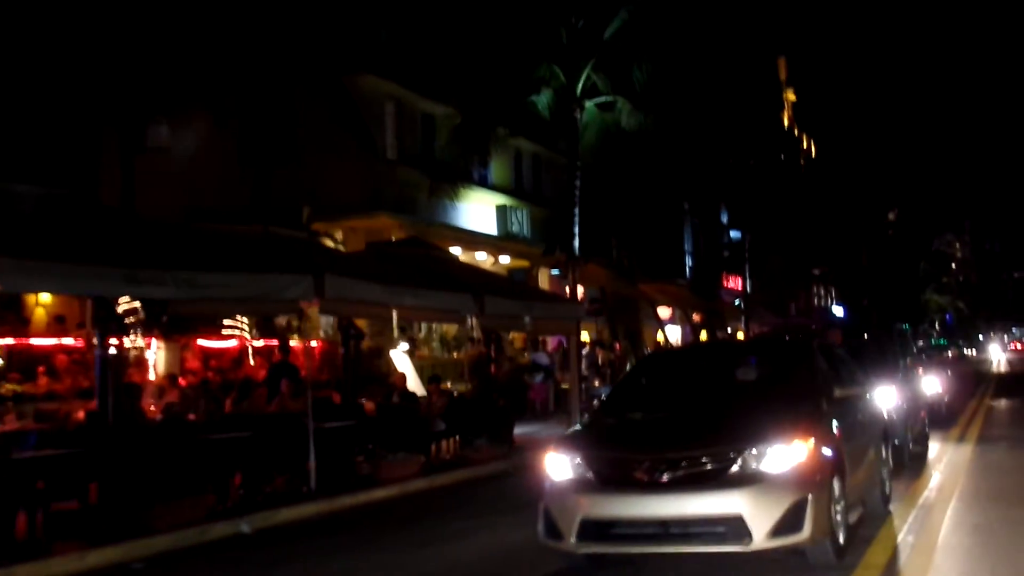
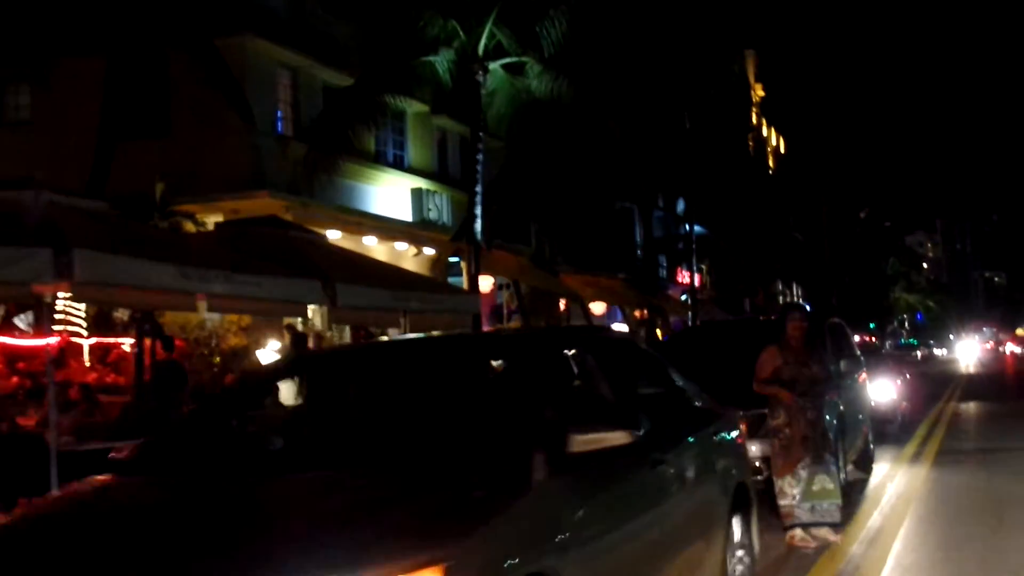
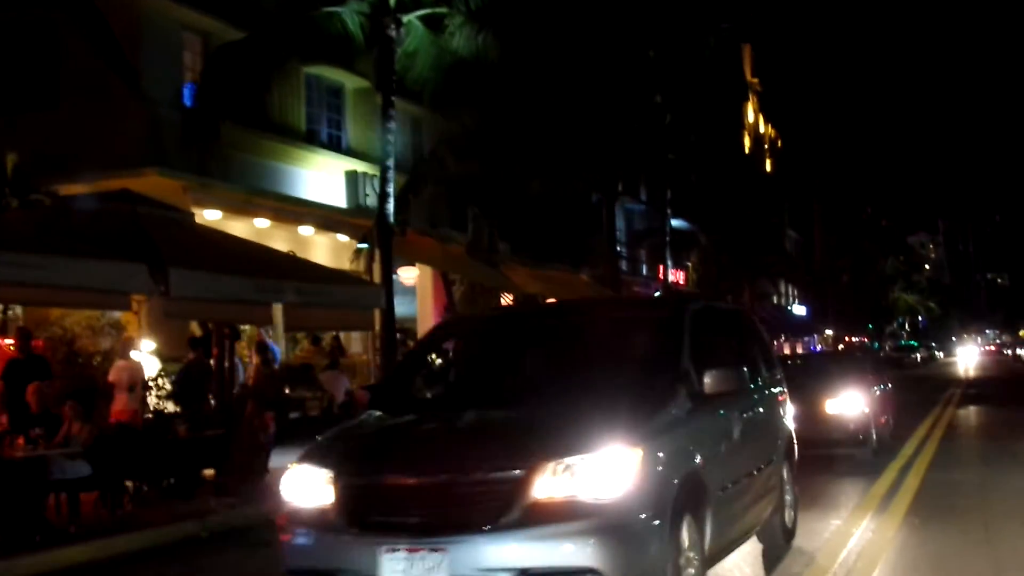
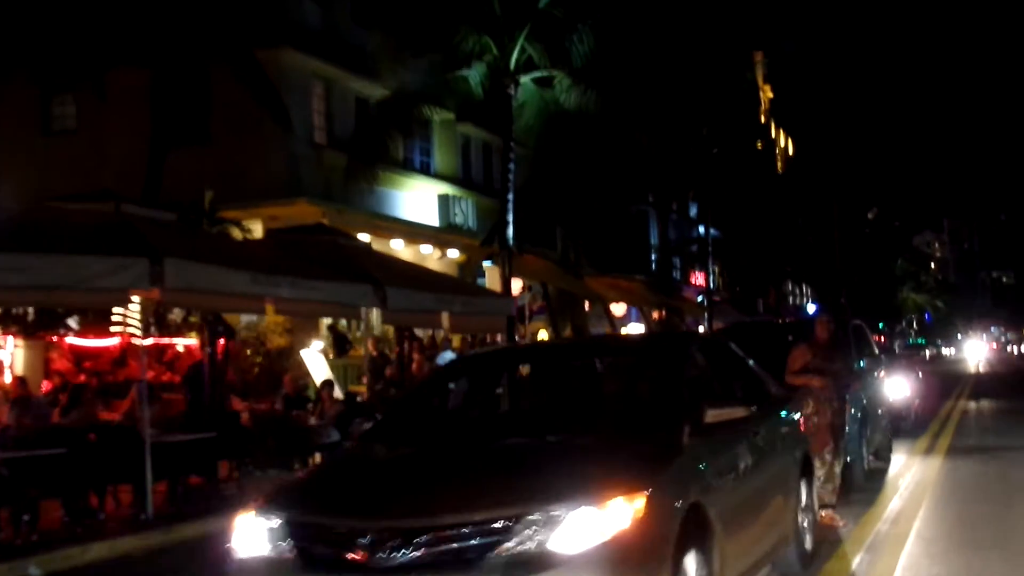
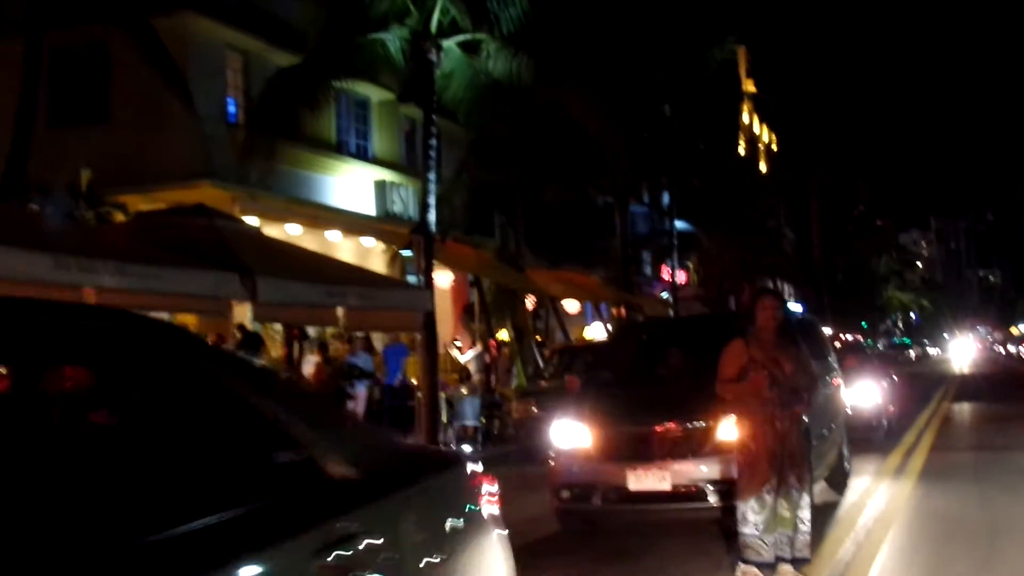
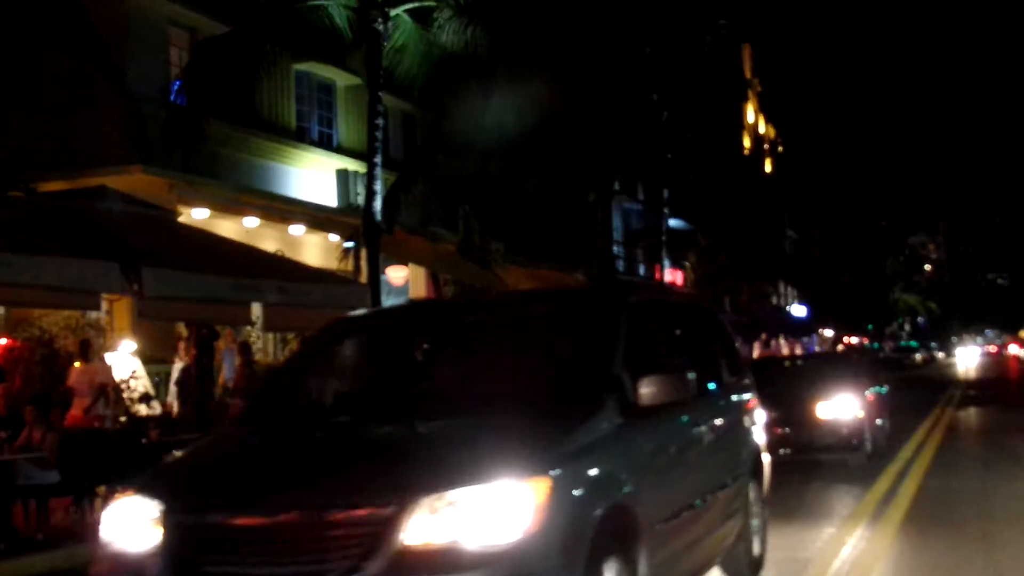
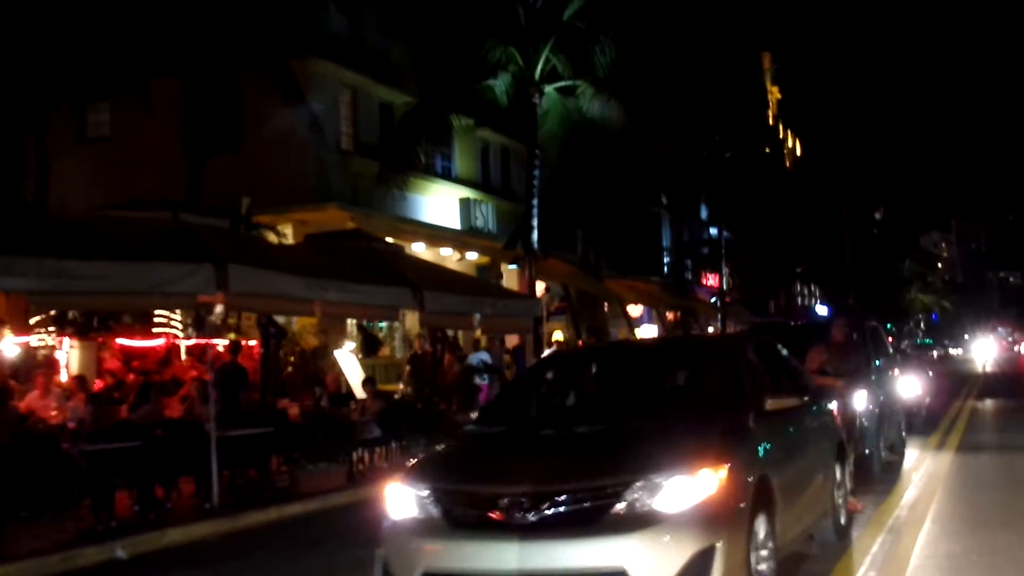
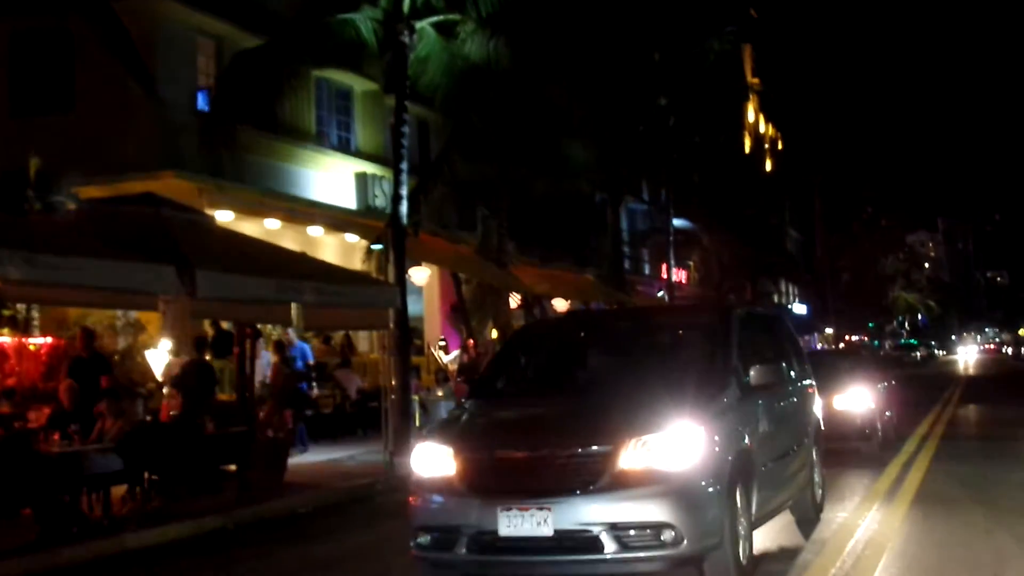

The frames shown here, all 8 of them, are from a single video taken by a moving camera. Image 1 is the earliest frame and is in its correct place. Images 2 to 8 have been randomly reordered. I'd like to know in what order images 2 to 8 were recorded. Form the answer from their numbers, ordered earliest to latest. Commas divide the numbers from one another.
7, 4, 2, 5, 8, 3, 6
